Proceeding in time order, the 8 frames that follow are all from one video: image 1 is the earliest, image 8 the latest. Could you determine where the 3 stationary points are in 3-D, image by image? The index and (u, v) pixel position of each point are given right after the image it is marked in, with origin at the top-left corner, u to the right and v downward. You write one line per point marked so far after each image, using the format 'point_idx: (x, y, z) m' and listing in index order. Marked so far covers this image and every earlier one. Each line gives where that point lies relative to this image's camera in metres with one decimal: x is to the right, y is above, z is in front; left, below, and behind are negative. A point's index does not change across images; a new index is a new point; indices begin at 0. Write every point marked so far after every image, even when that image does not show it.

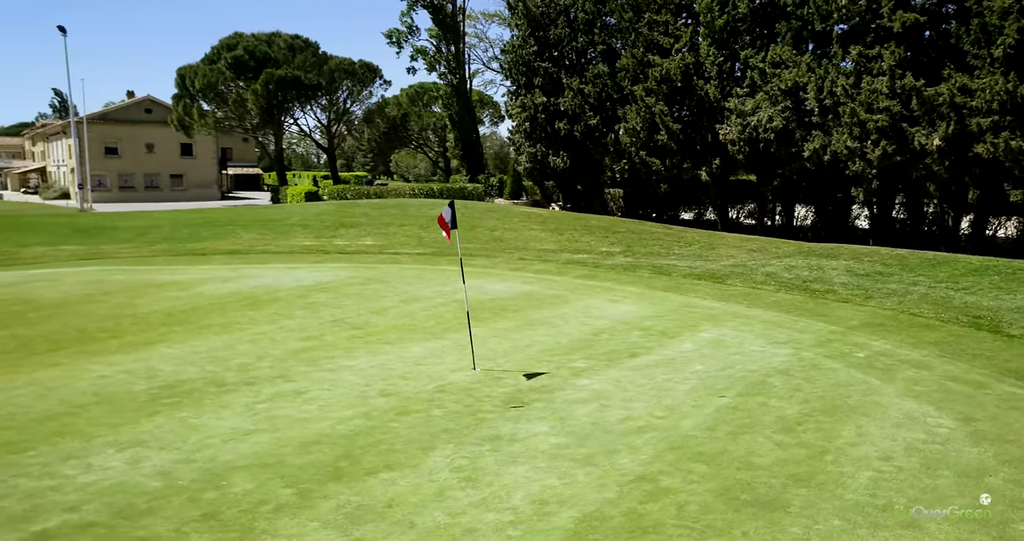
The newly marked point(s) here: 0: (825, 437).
0: (+2.3, -1.3, +5.4) m
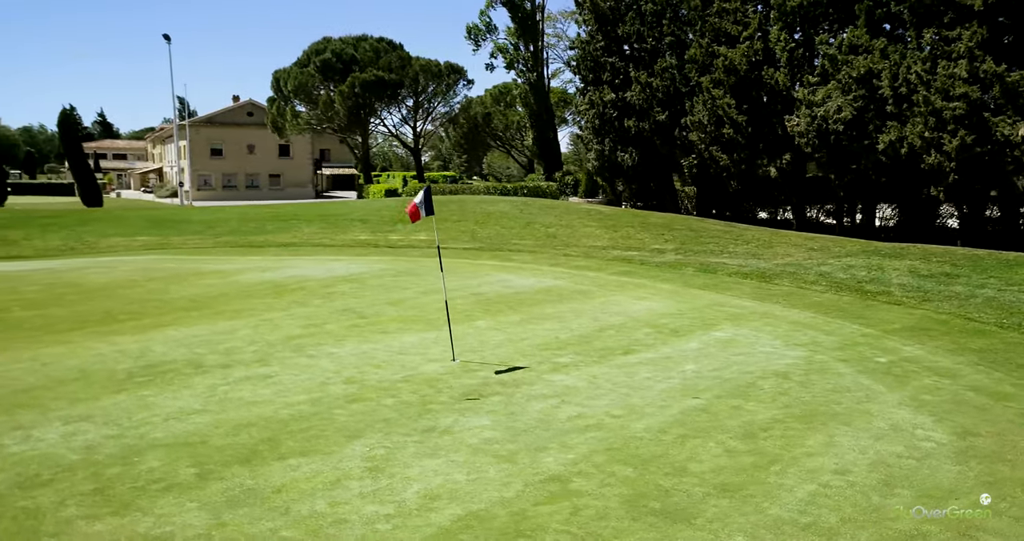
0: (+1.8, -1.2, +4.8) m
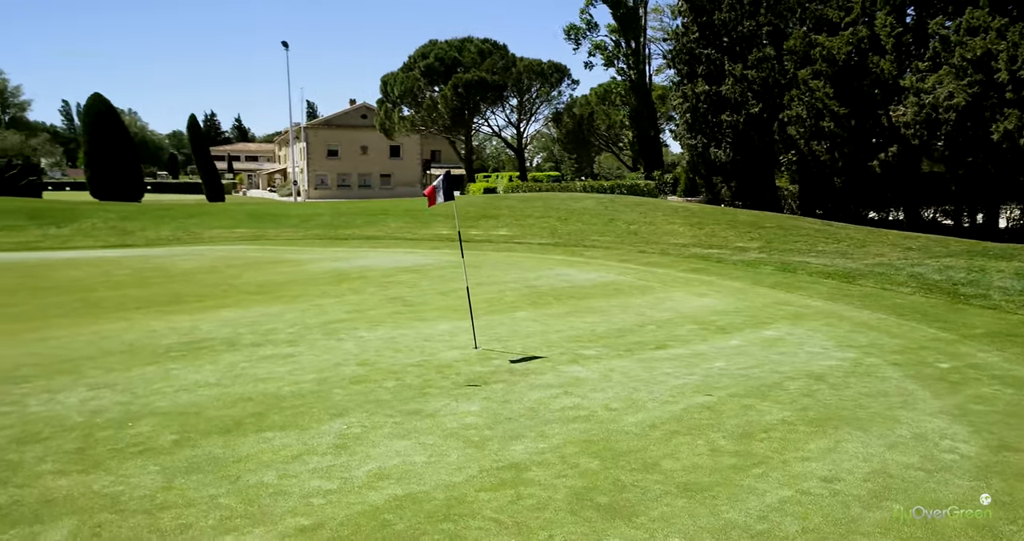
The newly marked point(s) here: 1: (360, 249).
0: (+1.6, -1.1, +4.4) m
1: (-3.4, +0.5, +16.0) m
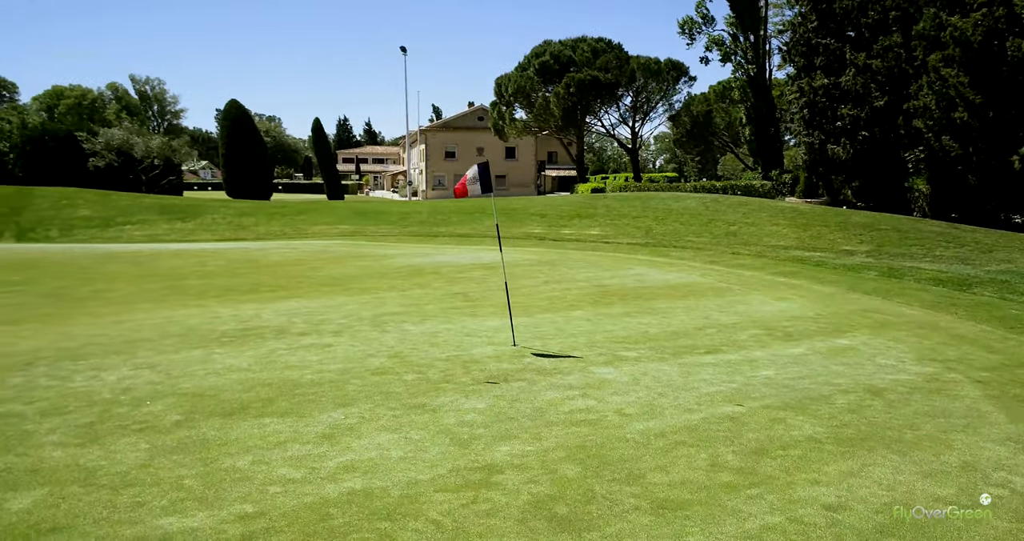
0: (+1.5, -1.1, +3.8) m
1: (-1.5, +0.6, +16.2) m
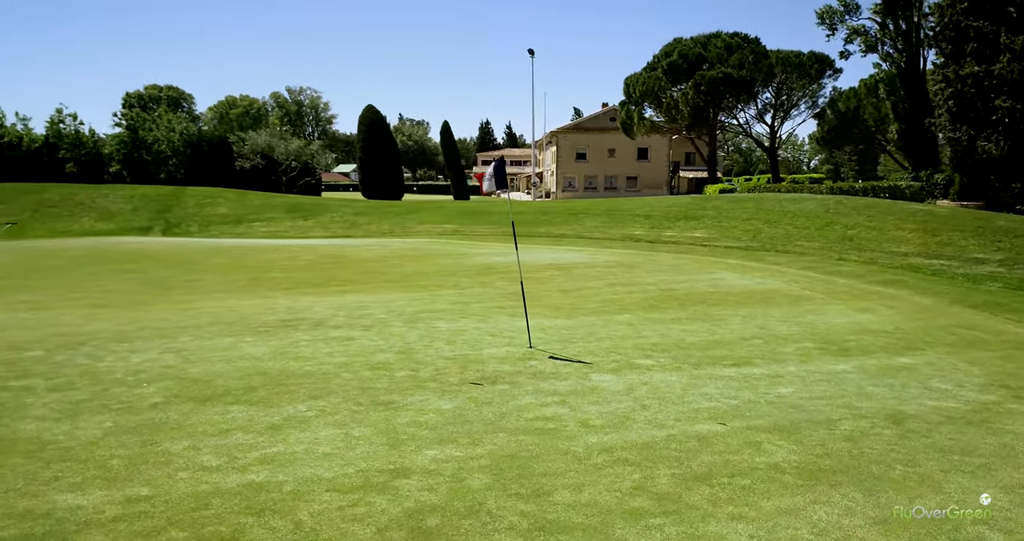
0: (+1.0, -1.1, +3.4) m
1: (+0.5, +0.6, +16.1) m
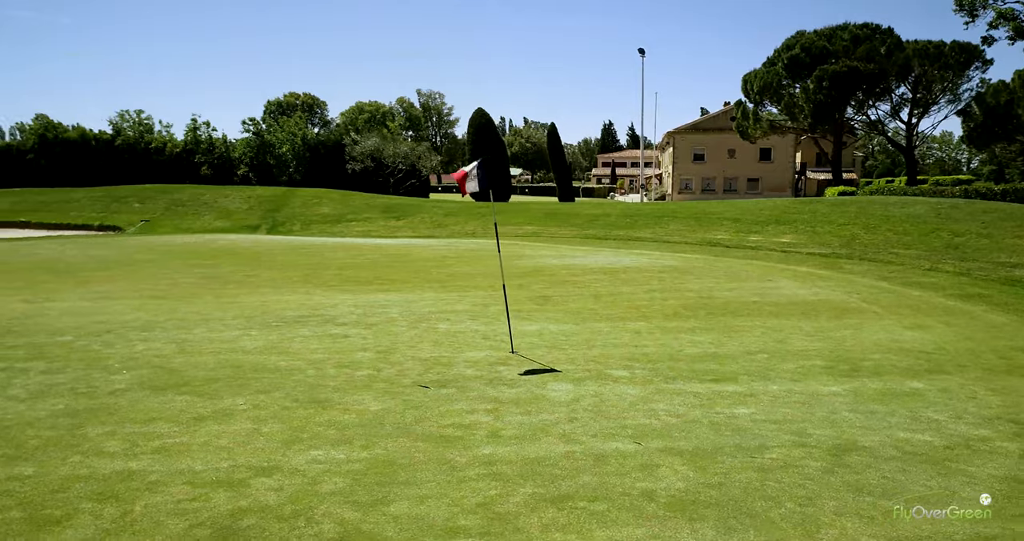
0: (+0.2, -1.1, +3.1) m
1: (+2.0, +0.5, +15.7) m
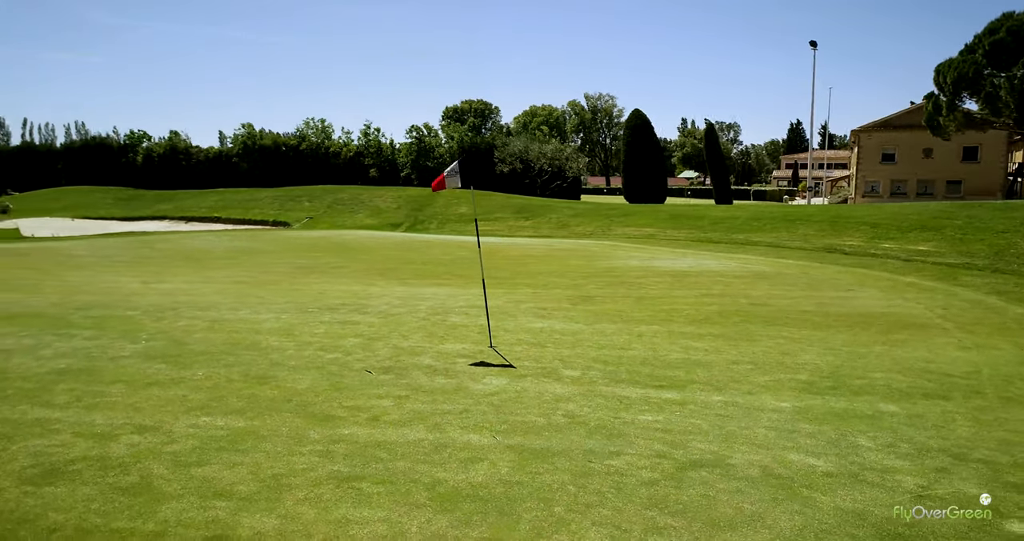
0: (-0.9, -1.0, +3.2) m
1: (+4.0, +0.4, +15.0) m
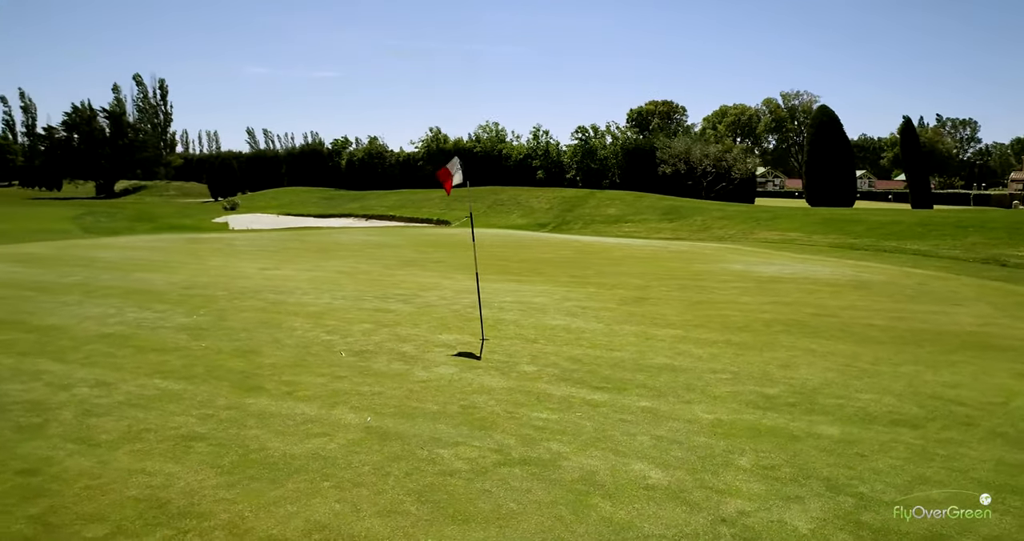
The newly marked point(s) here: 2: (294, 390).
0: (-1.8, -0.9, +3.6) m
1: (+6.1, +0.2, +13.6) m
2: (-1.4, -0.8, +4.9) m
